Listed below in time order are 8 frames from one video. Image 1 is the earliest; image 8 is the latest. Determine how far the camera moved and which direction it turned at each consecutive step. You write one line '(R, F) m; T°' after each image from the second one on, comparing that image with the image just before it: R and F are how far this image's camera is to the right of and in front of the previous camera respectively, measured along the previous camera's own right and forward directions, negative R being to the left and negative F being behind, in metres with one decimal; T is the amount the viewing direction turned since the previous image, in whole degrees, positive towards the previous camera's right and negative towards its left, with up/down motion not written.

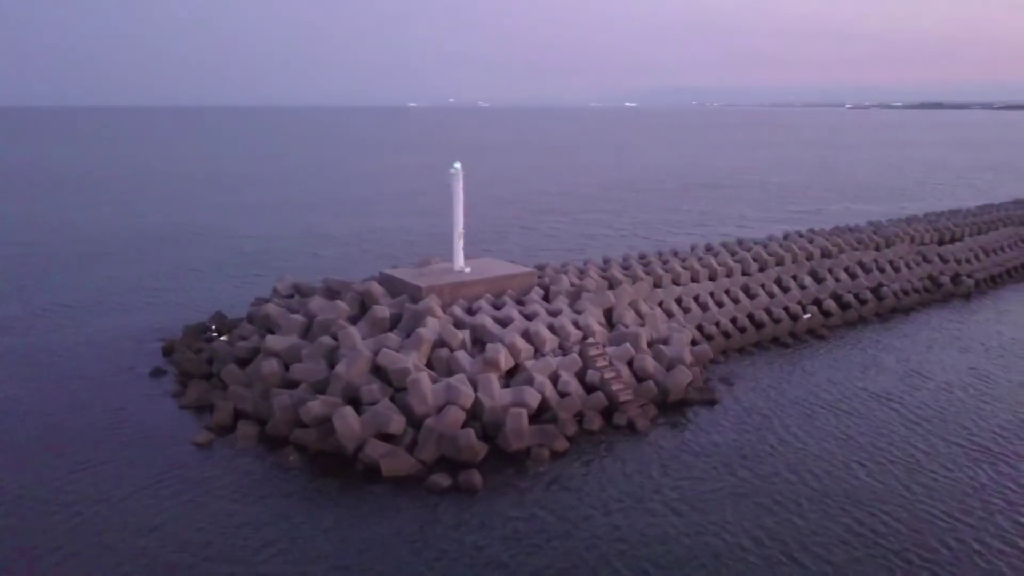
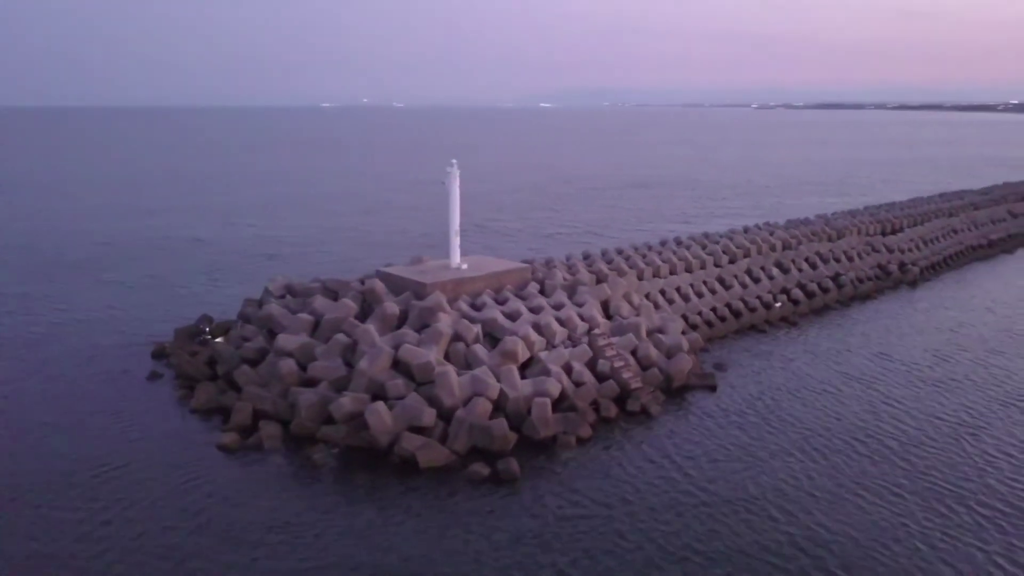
(-0.9, -0.2) m; +5°
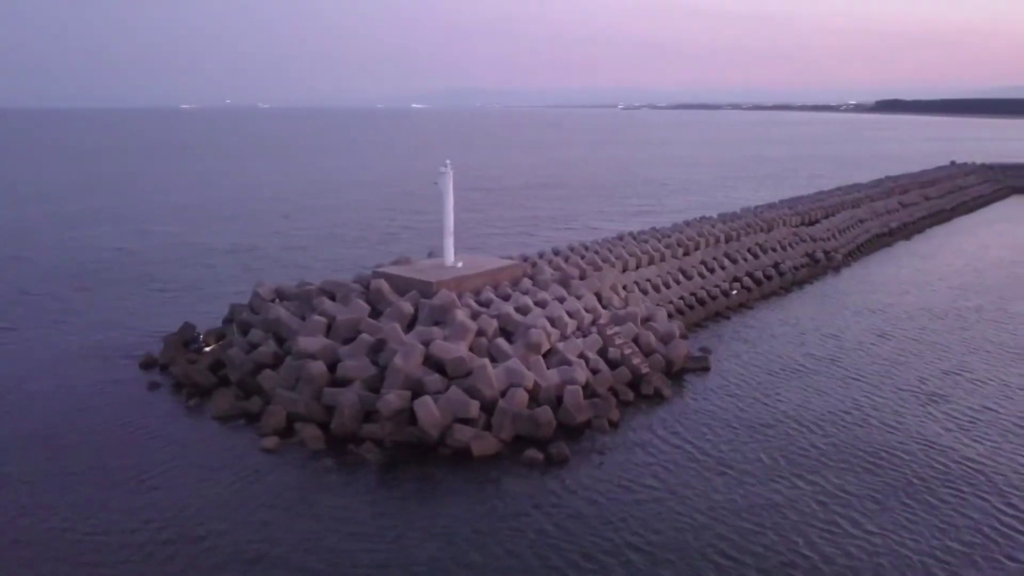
(-1.4, -0.2) m; +8°
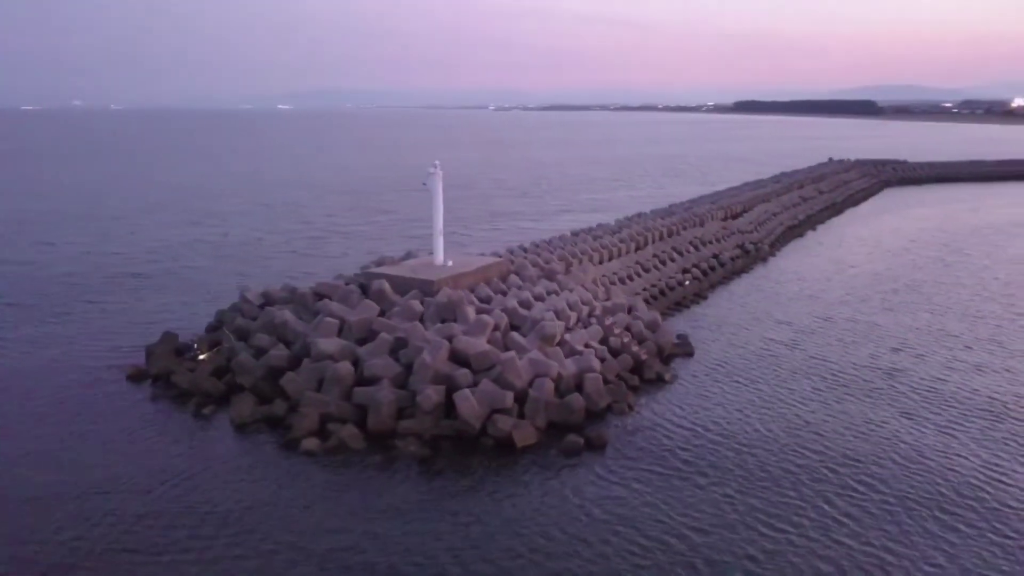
(-1.3, -0.2) m; +8°
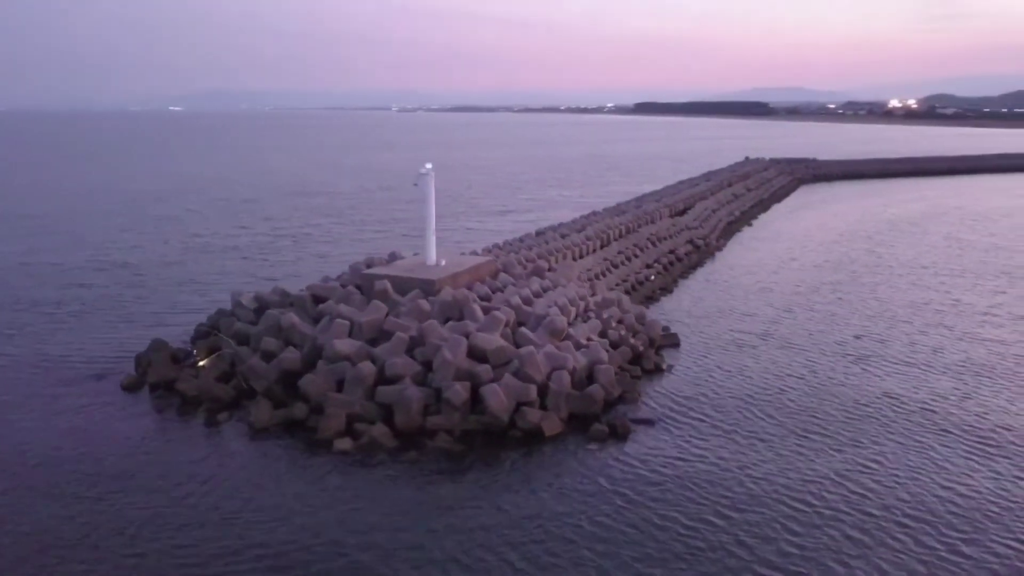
(-1.0, -0.2) m; +6°
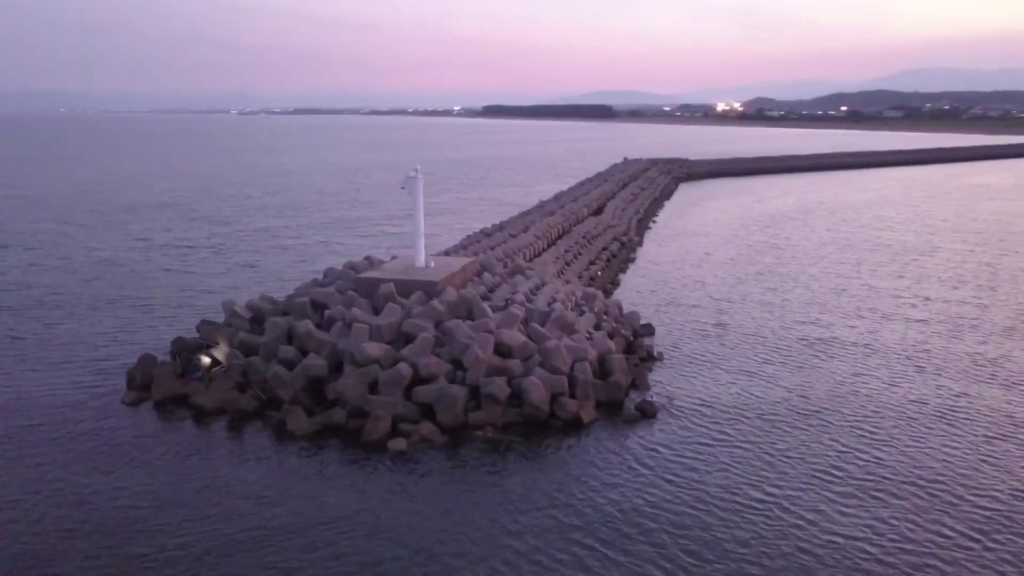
(-1.6, -0.2) m; +10°
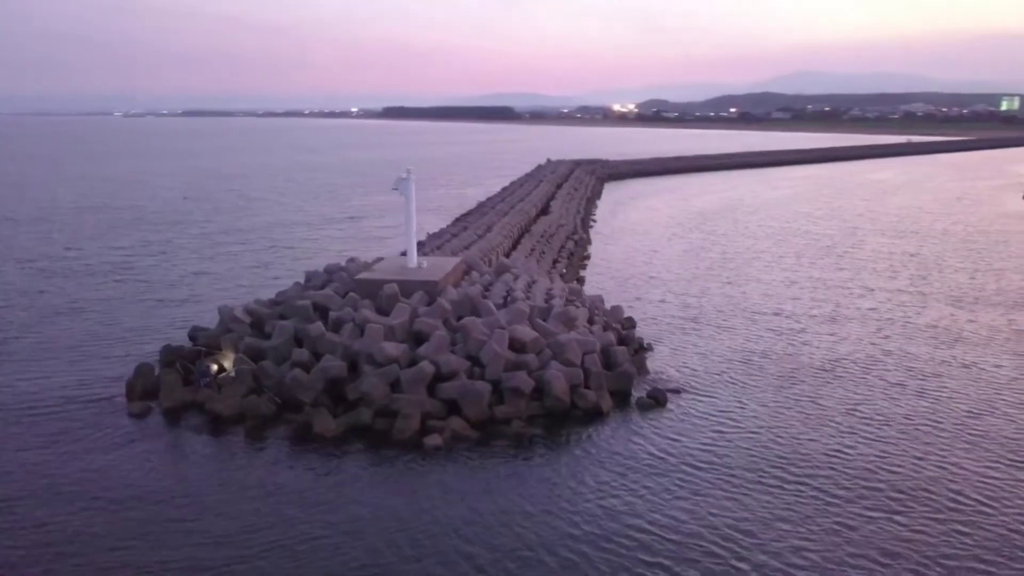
(-1.1, -0.2) m; +6°
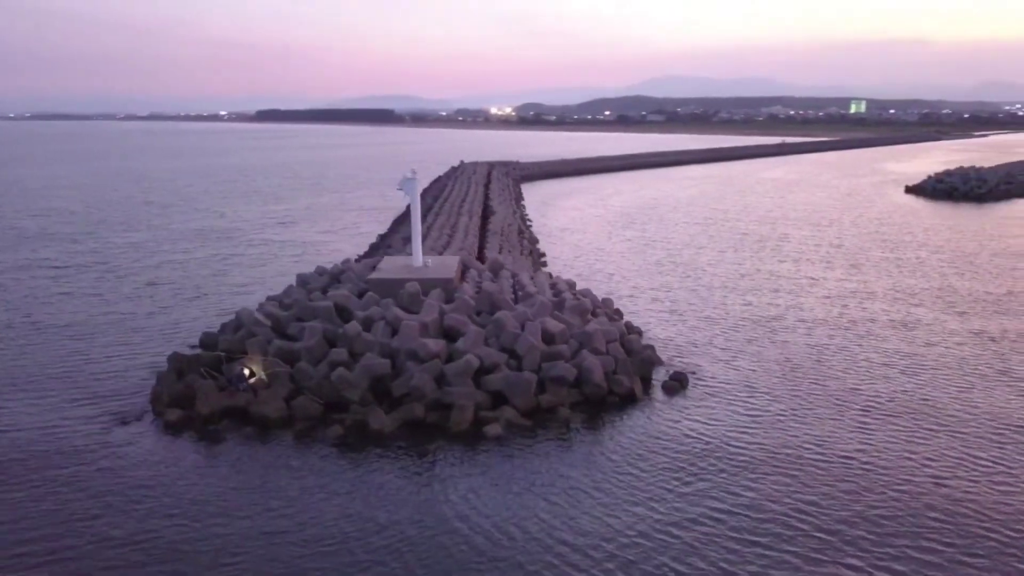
(-1.5, -0.2) m; +8°
